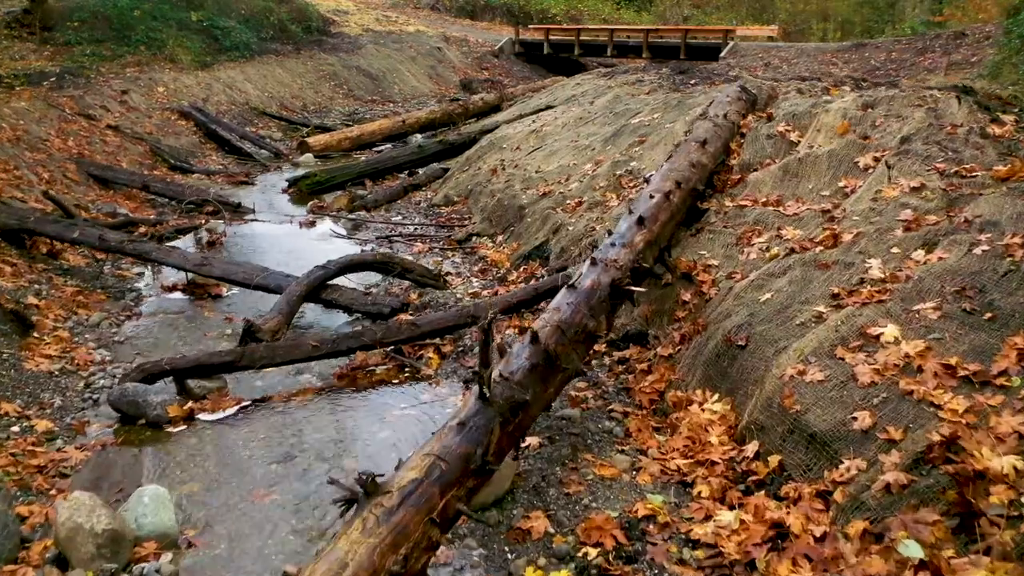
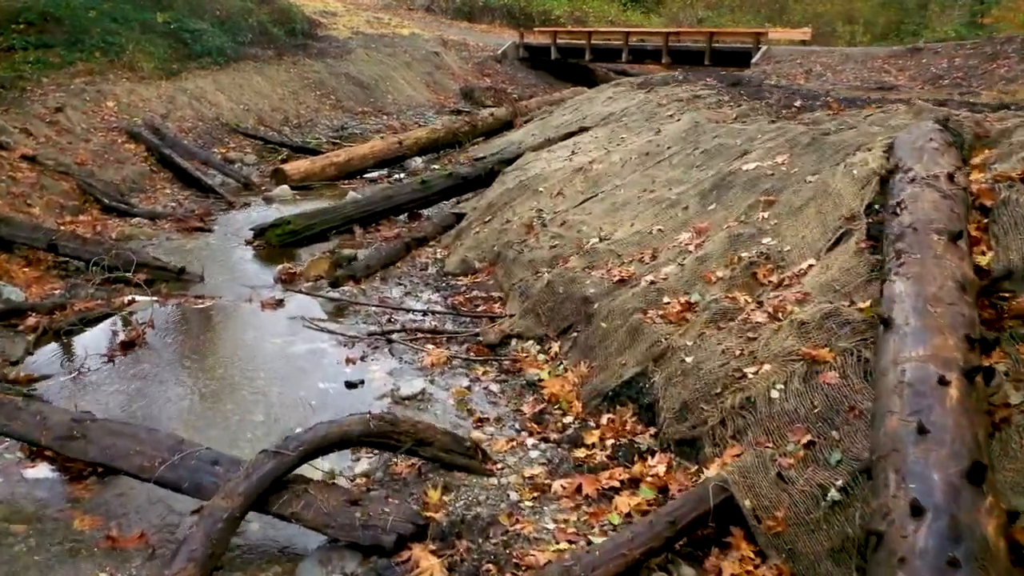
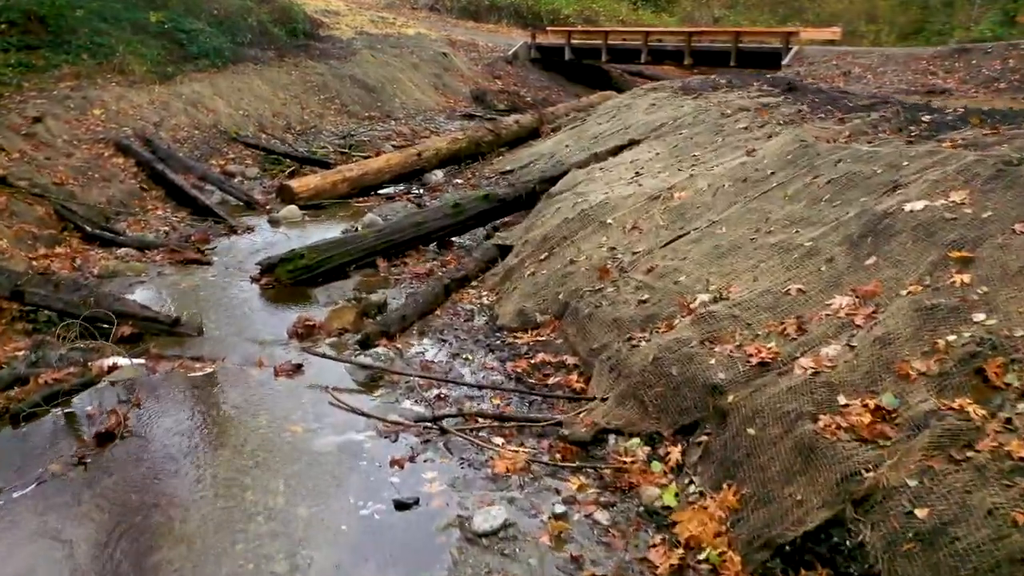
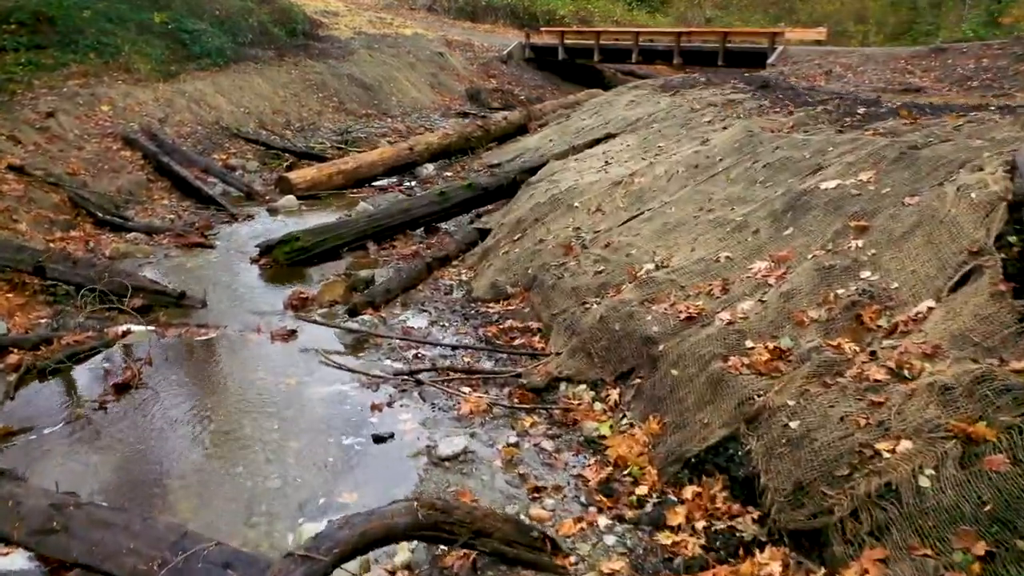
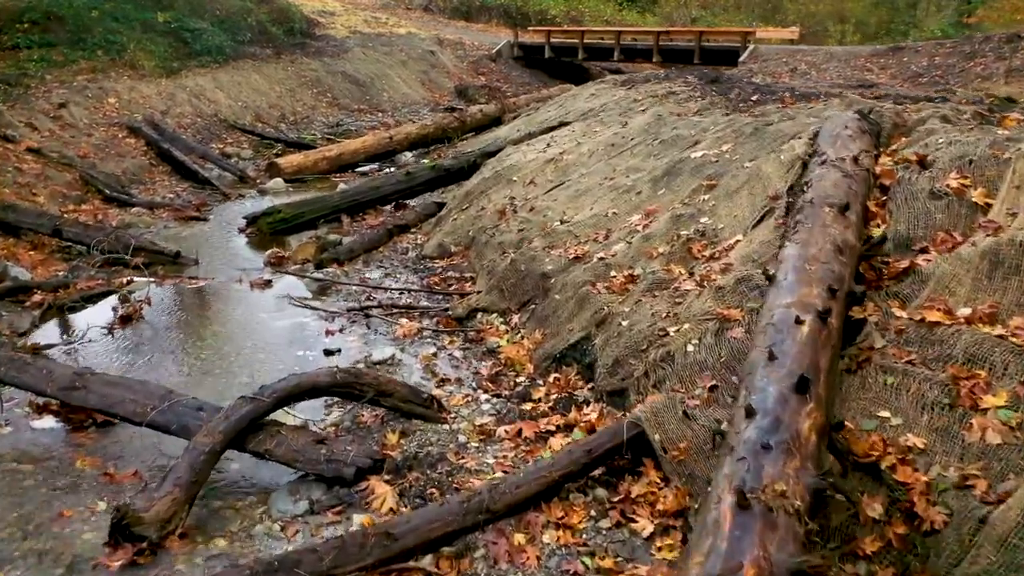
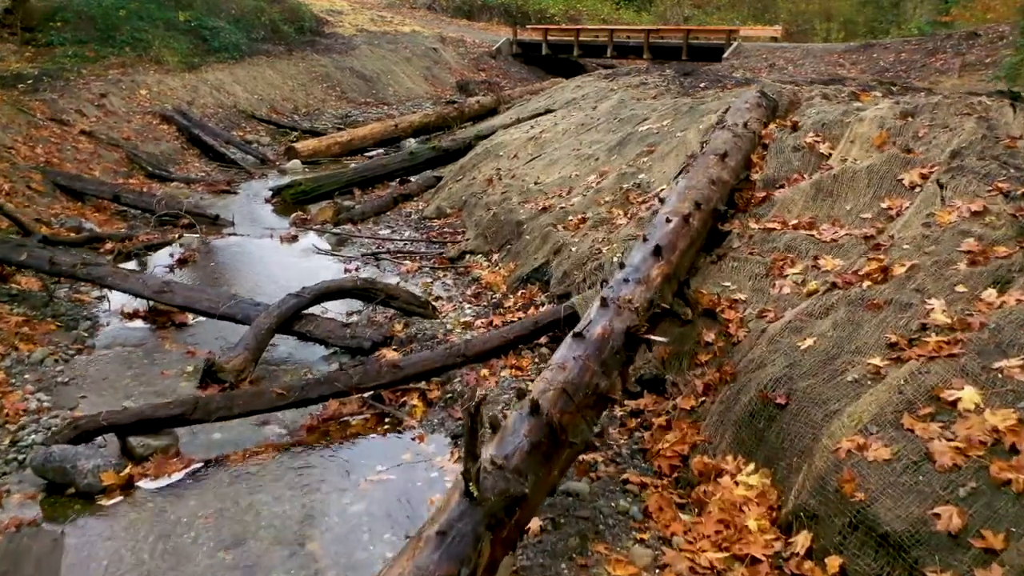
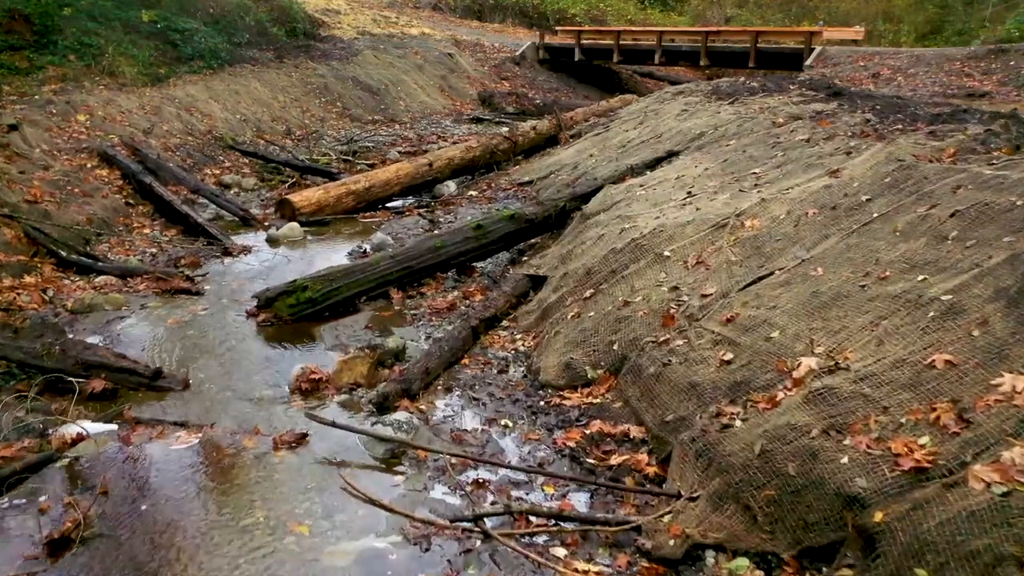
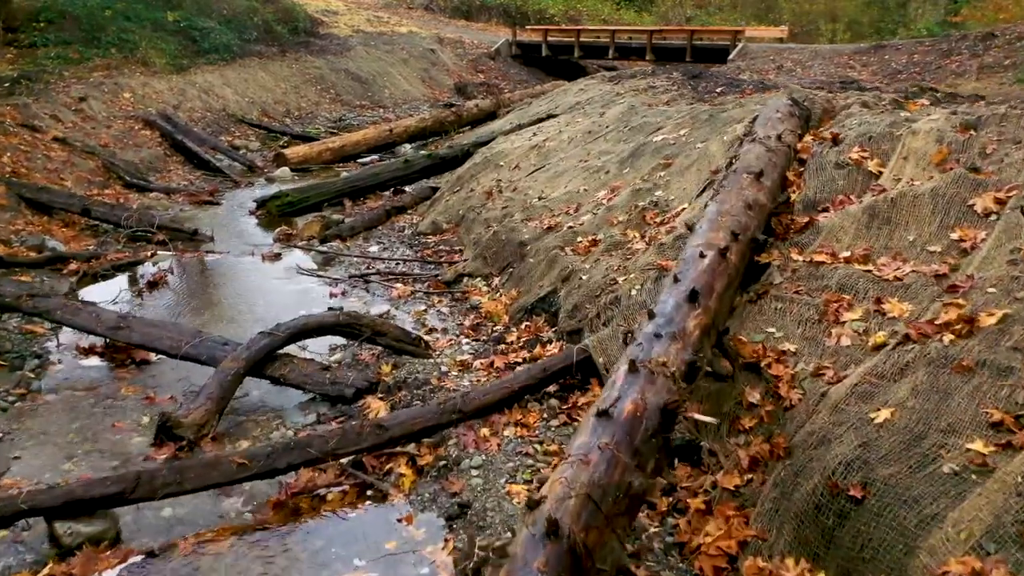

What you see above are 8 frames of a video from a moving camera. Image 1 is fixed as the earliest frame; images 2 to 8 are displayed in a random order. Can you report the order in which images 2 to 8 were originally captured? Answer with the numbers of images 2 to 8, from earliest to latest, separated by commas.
6, 8, 5, 2, 4, 3, 7
